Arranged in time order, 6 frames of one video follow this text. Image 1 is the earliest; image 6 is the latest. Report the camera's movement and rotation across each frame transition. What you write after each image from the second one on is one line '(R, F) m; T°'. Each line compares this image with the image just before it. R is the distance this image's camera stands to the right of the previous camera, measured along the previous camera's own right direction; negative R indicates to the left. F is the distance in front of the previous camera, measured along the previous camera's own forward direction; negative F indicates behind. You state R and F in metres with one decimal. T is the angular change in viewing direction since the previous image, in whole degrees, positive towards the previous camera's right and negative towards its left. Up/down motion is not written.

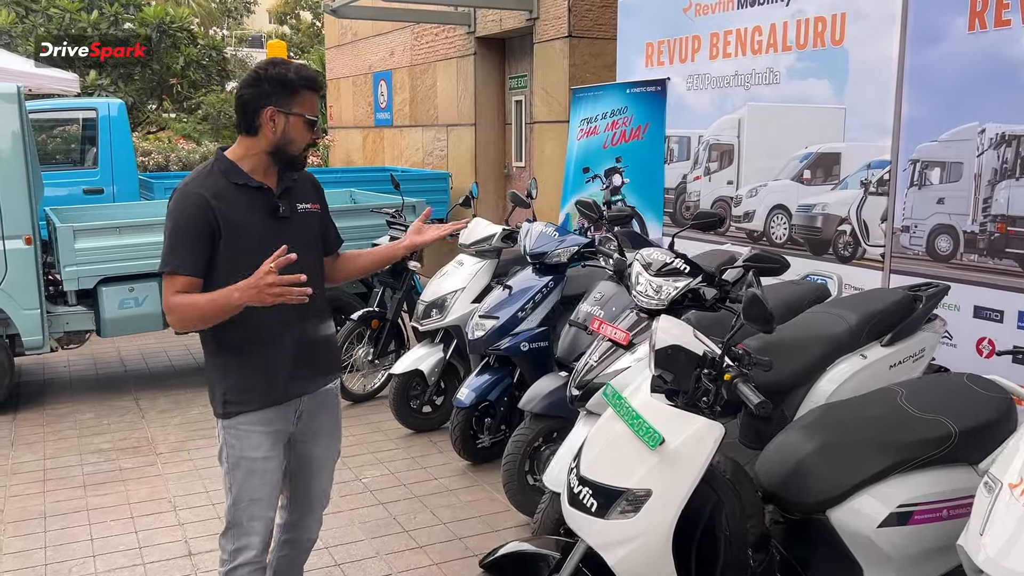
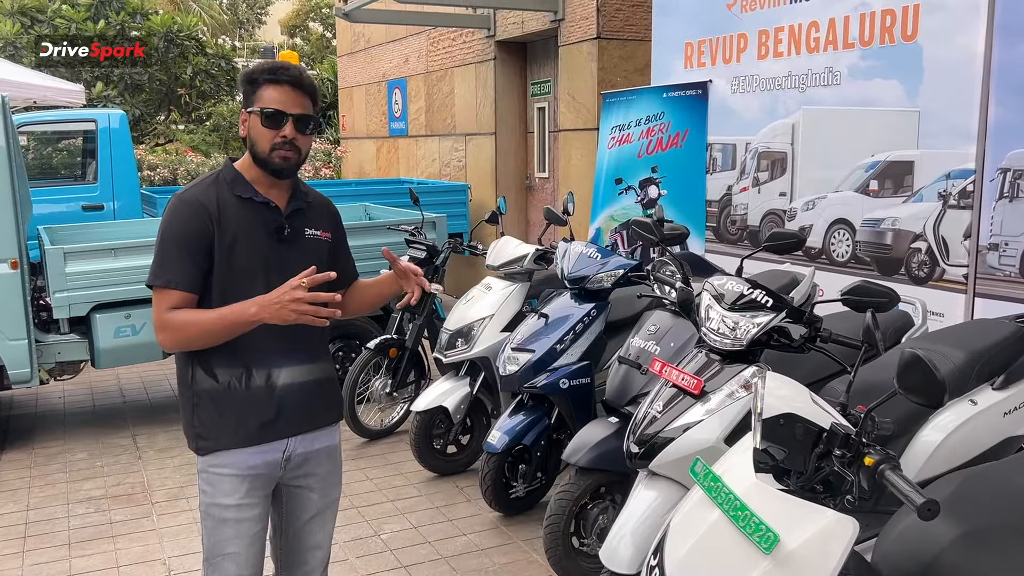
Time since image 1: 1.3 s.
(-0.1, +0.5) m; -1°
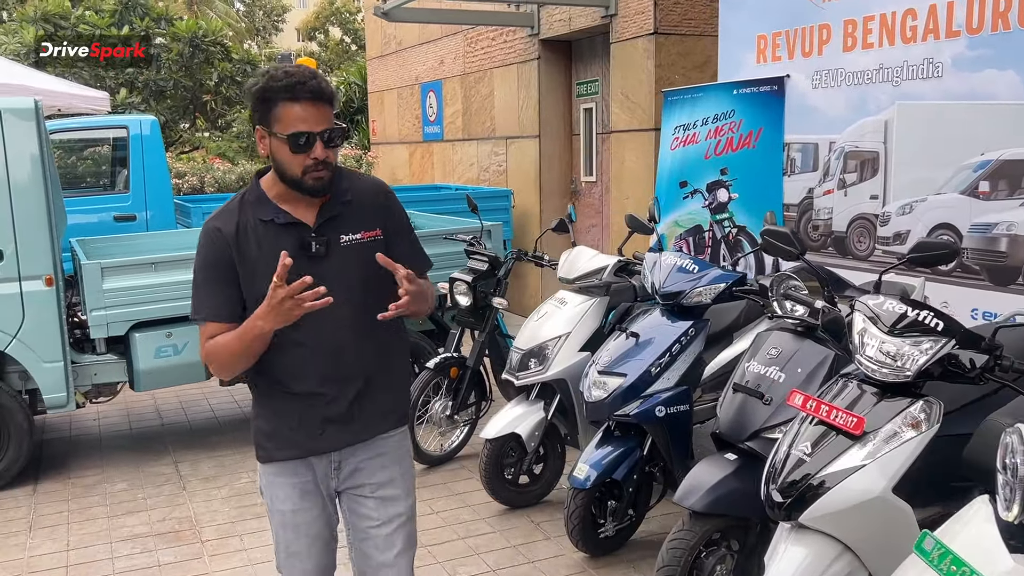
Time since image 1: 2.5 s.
(-0.3, +0.4) m; -1°
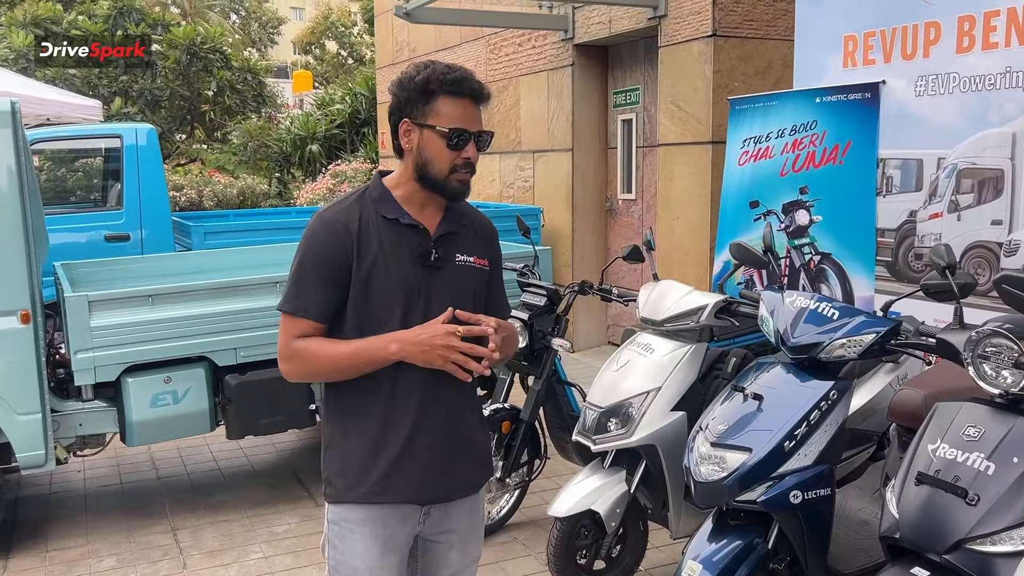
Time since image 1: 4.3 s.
(-0.3, +0.7) m; 0°
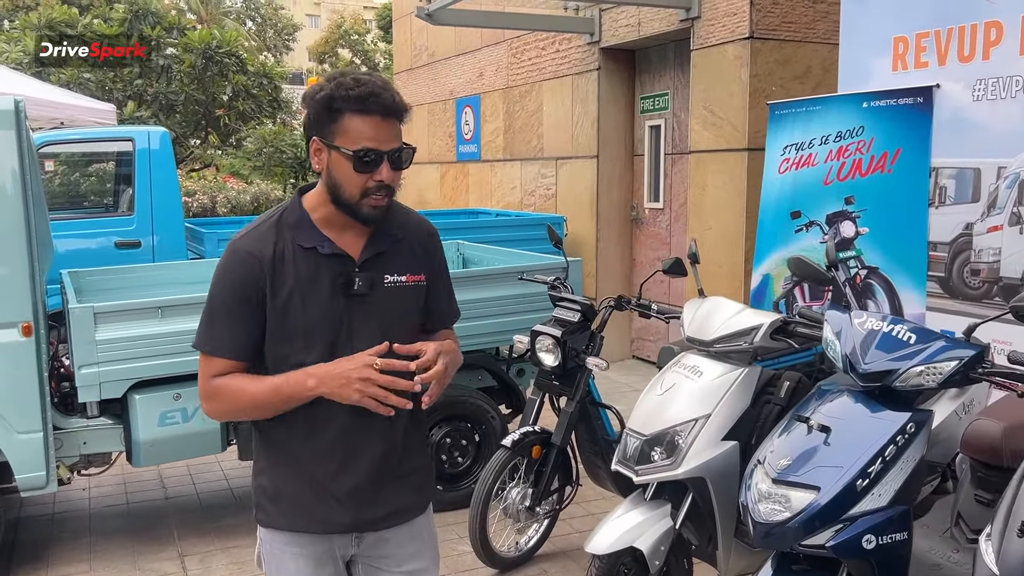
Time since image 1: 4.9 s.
(-0.1, +0.3) m; -1°
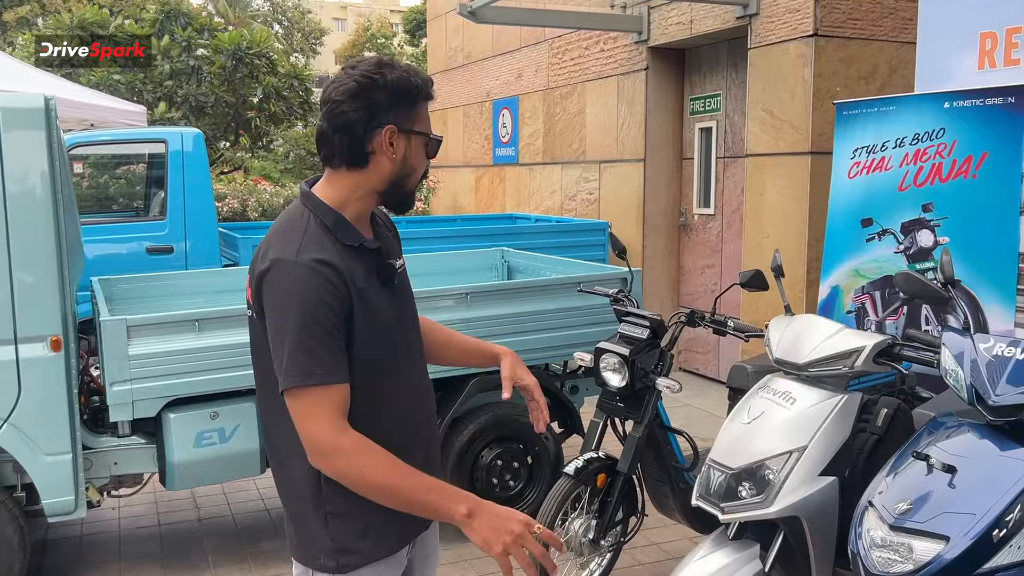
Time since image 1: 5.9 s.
(-0.2, +0.3) m; -1°
